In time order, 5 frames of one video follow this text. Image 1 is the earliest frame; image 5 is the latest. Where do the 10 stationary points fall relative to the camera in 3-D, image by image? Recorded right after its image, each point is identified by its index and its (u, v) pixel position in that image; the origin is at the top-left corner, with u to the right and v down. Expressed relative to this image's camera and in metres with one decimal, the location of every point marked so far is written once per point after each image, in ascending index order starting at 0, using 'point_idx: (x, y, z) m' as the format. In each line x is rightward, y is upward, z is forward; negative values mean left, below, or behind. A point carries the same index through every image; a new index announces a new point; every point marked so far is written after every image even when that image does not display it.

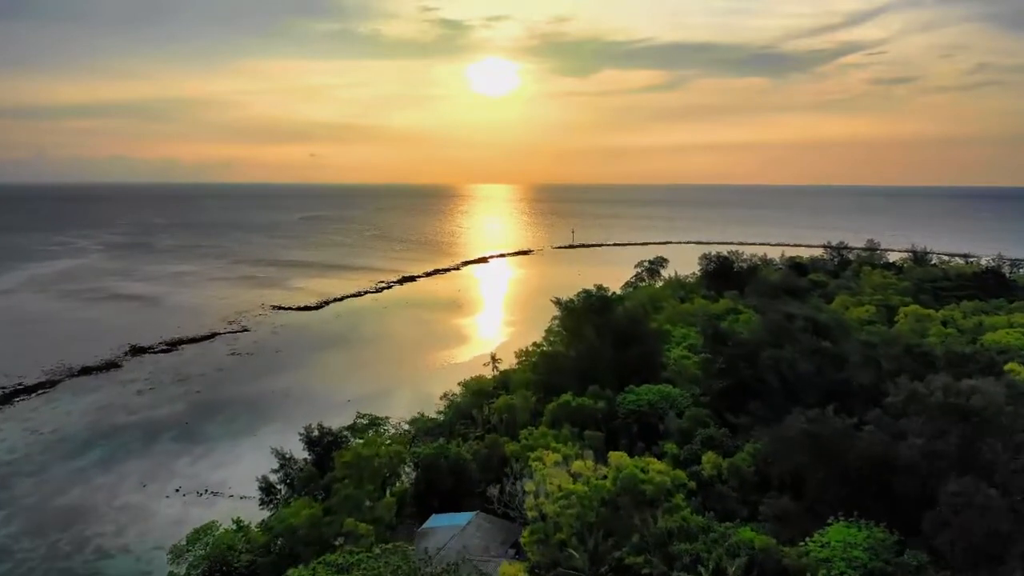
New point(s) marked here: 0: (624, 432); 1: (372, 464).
0: (+2.7, -3.4, +15.6) m
1: (-2.9, -3.7, +13.7) m
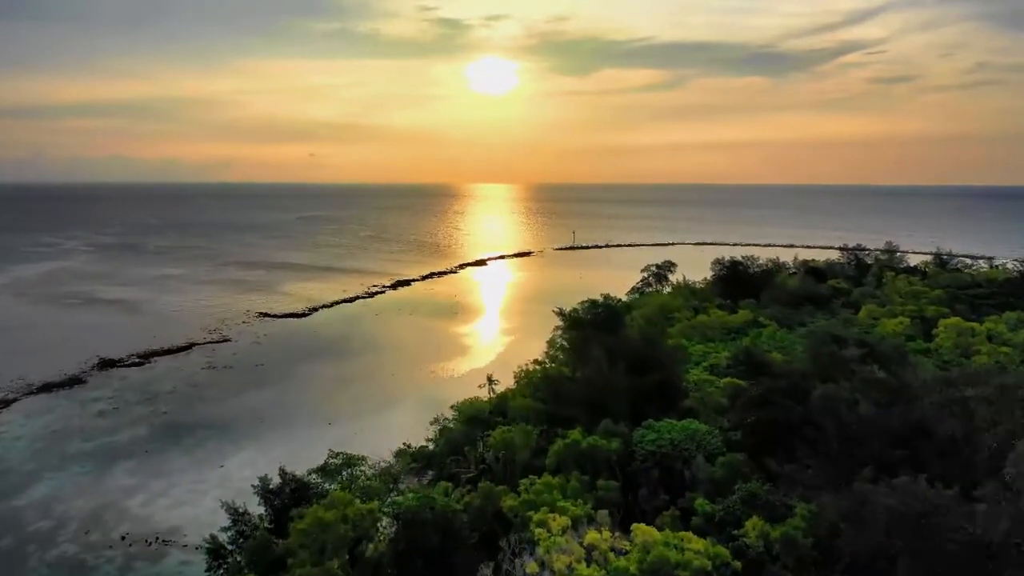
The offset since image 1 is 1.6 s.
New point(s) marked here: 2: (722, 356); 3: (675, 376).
0: (+2.6, -3.8, +13.1) m
1: (-3.0, -4.1, +11.2) m
2: (+6.3, -2.1, +19.8) m
3: (+4.2, -2.2, +16.9) m
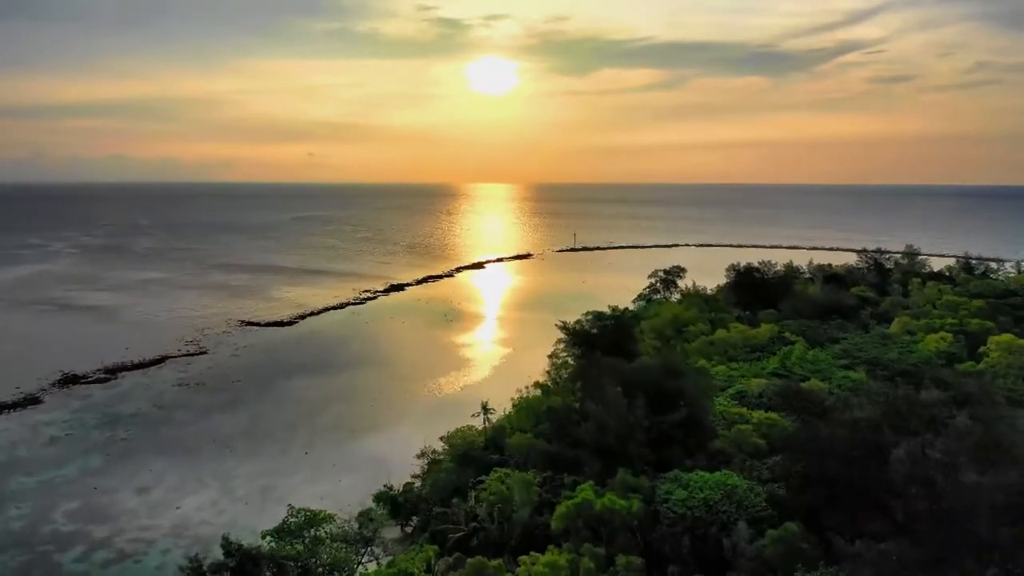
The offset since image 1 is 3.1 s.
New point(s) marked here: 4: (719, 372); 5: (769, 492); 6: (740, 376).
0: (+2.6, -4.2, +10.6) m
1: (-3.0, -4.5, +8.6) m
2: (+6.3, -2.5, +17.2) m
3: (+4.1, -2.6, +14.4) m
4: (+5.9, -2.4, +18.8) m
5: (+4.4, -3.5, +11.2) m
6: (+6.5, -2.5, +18.6) m
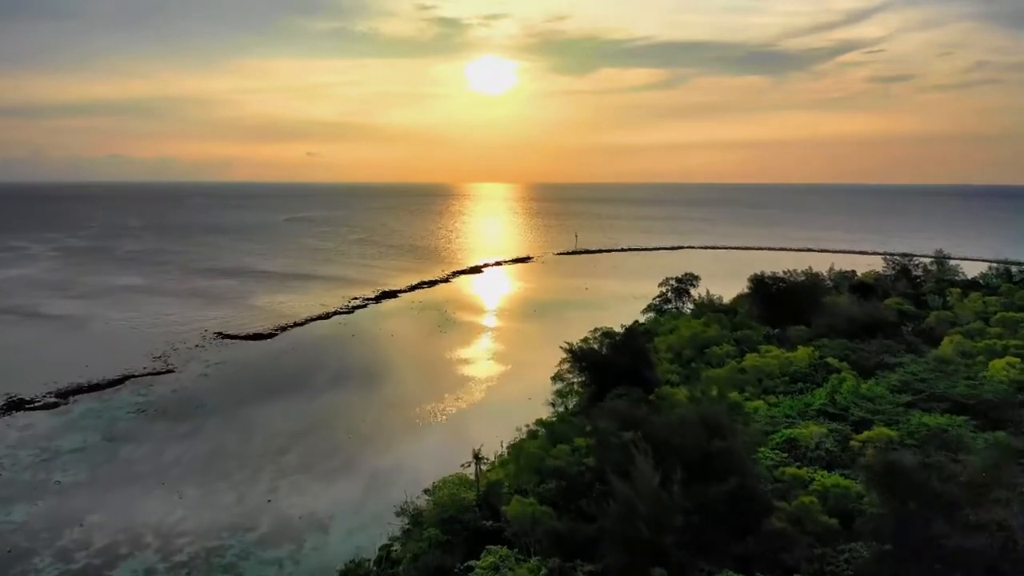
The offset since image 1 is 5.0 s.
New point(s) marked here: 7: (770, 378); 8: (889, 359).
0: (+2.6, -4.8, +7.5) m
1: (-3.0, -5.1, +5.5) m
2: (+6.2, -3.0, +14.1) m
3: (+4.1, -3.2, +11.3) m
4: (+5.9, -3.0, +15.7) m
5: (+4.4, -4.1, +8.1) m
6: (+6.4, -3.0, +15.4) m
7: (+7.2, -2.5, +18.4) m
8: (+11.4, -2.1, +19.7) m
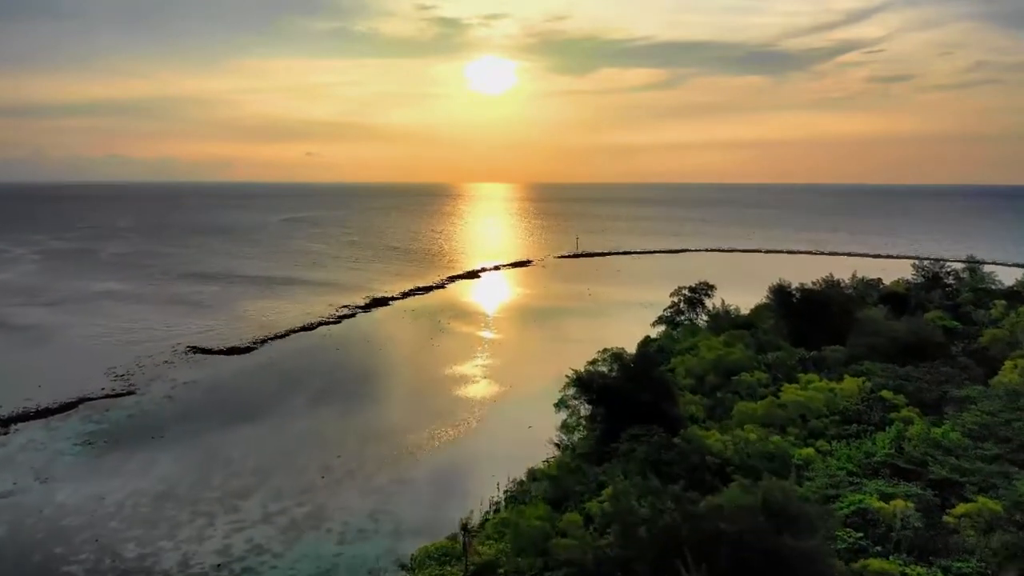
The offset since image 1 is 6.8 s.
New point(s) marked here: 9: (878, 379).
0: (+2.5, -5.3, +4.5) m
1: (-3.1, -5.6, +2.5) m
2: (+6.2, -3.5, +11.2) m
3: (+4.0, -3.7, +8.3) m
4: (+5.8, -3.5, +12.7) m
5: (+4.3, -4.6, +5.1) m
6: (+6.4, -3.6, +12.5) m
7: (+7.1, -3.0, +15.4) m
8: (+11.3, -2.6, +16.8) m
9: (+10.0, -2.5, +17.9) m
